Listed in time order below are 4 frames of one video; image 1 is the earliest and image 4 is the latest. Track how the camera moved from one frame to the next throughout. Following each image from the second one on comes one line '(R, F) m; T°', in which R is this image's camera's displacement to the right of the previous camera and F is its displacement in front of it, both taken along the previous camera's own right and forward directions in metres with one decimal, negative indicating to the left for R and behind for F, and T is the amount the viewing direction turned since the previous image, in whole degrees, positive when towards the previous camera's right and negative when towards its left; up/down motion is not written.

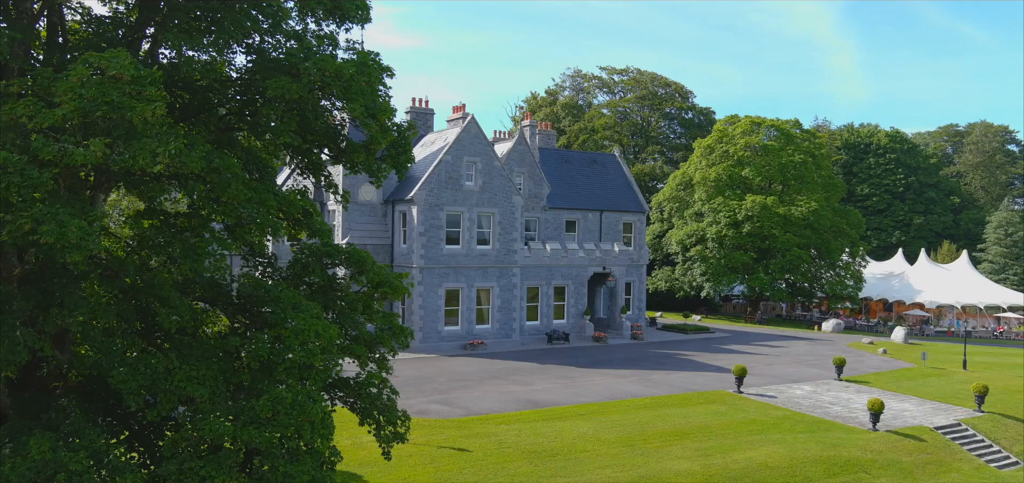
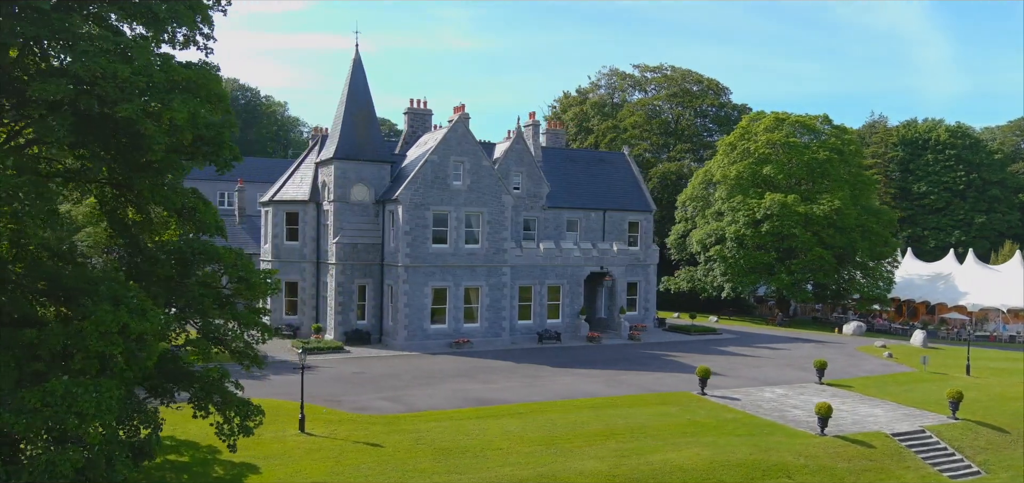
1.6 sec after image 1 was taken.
(+3.6, +0.2) m; -5°
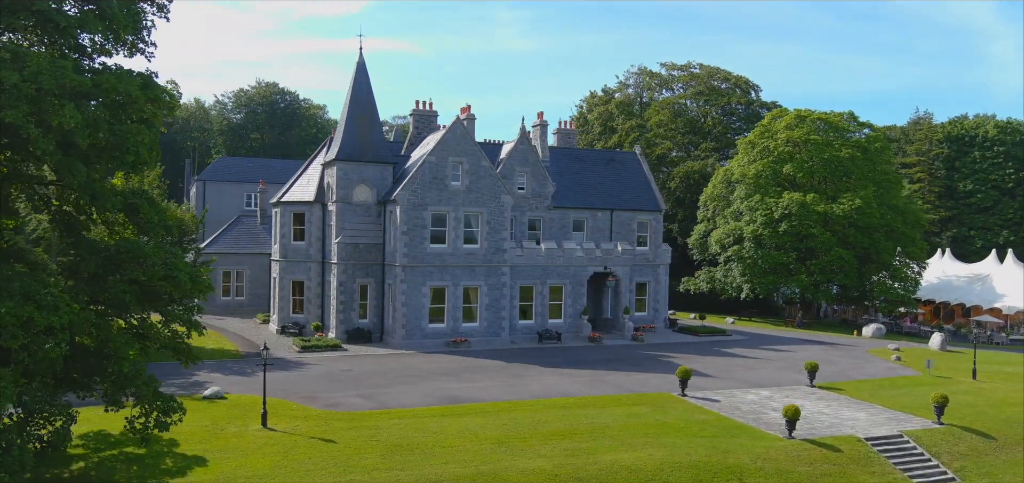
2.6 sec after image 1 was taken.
(+2.3, 0.0) m; -3°
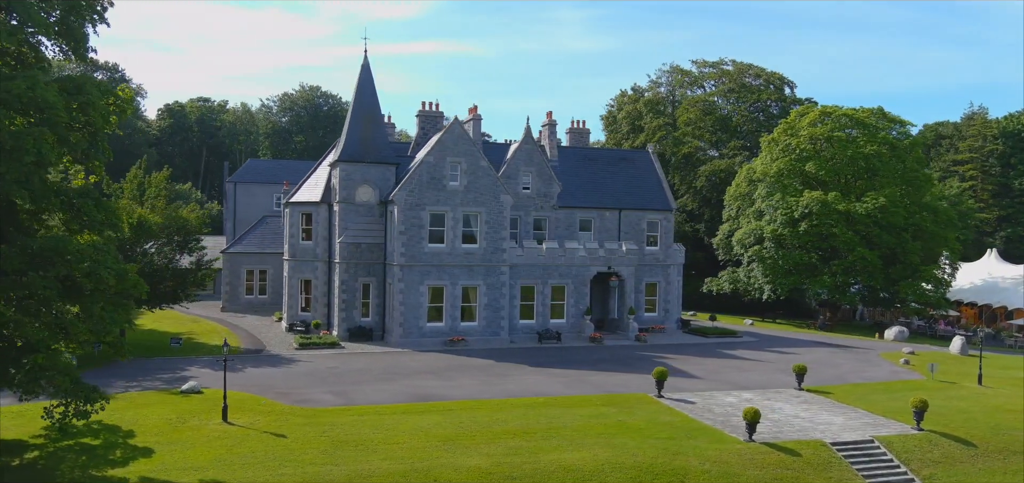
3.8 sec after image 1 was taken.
(+2.6, 0.0) m; -4°
